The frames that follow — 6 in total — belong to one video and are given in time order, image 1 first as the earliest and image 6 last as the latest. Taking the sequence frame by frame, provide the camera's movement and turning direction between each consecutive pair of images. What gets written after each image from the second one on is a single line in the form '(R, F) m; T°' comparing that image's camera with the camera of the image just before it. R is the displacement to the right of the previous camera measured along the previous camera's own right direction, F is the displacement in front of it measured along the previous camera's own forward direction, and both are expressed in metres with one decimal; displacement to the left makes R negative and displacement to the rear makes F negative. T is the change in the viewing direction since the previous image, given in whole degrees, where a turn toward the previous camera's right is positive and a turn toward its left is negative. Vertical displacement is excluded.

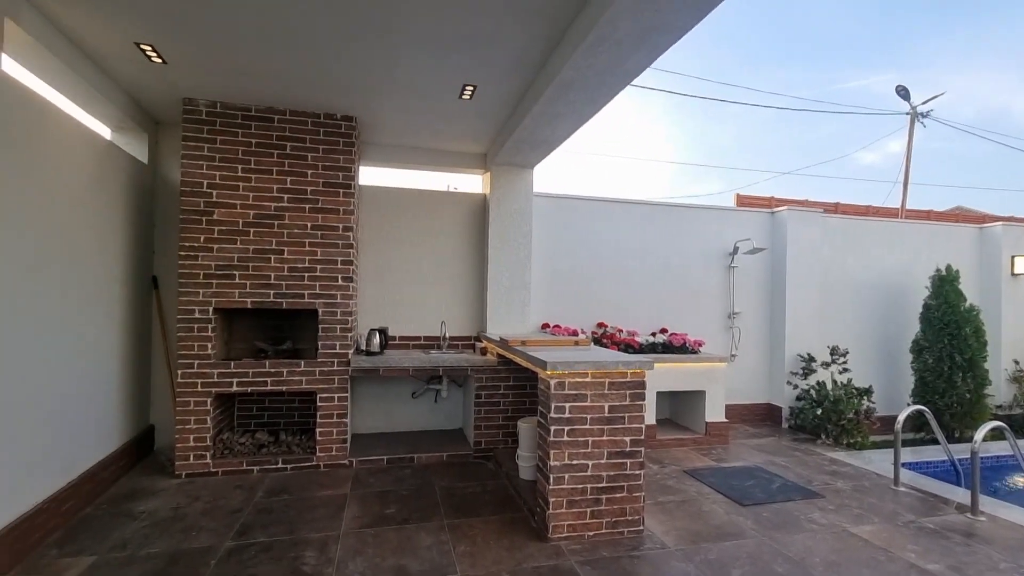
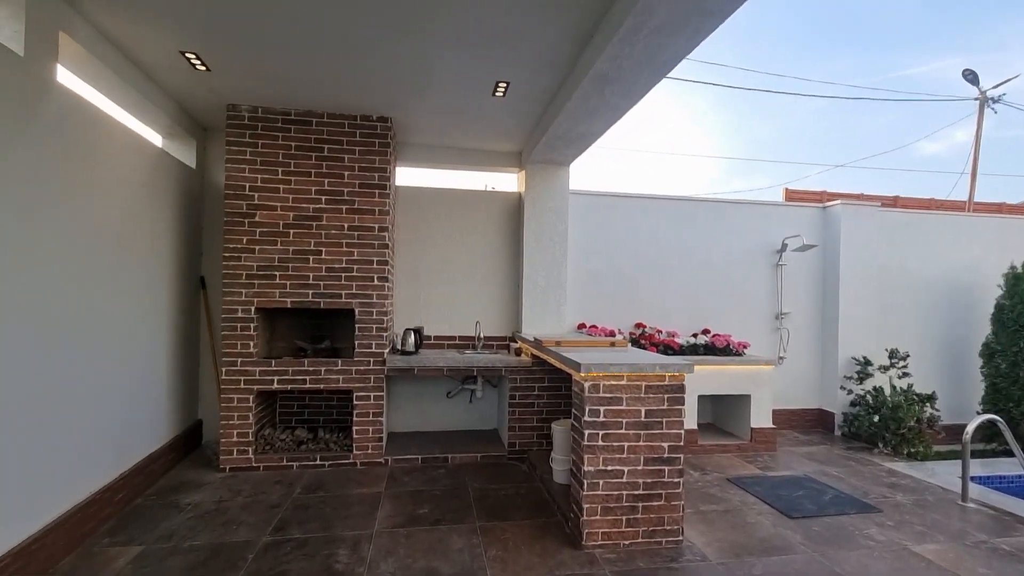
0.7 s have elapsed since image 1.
(0.0, +0.1) m; -5°
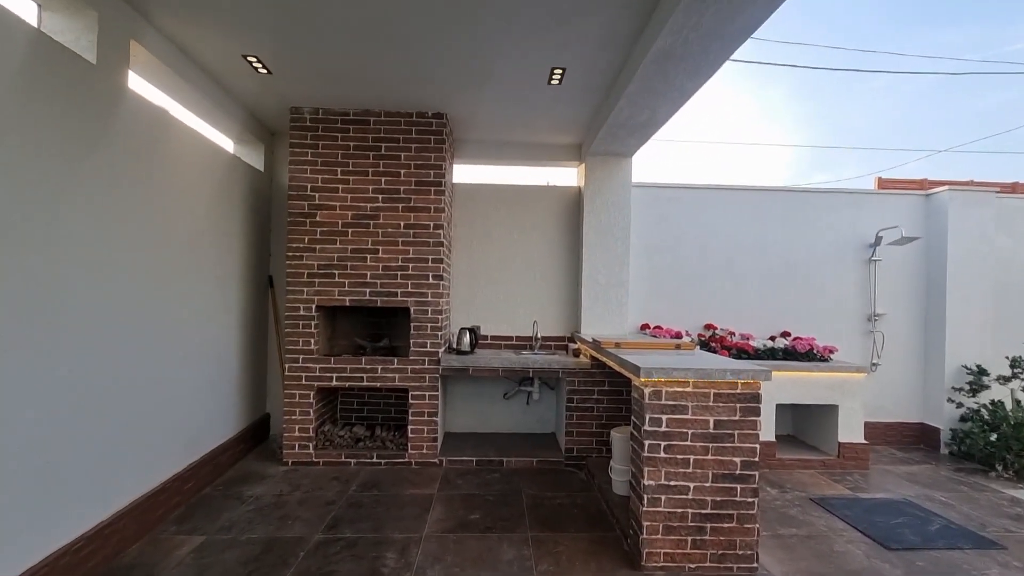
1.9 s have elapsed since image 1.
(+0.1, +0.2) m; -7°
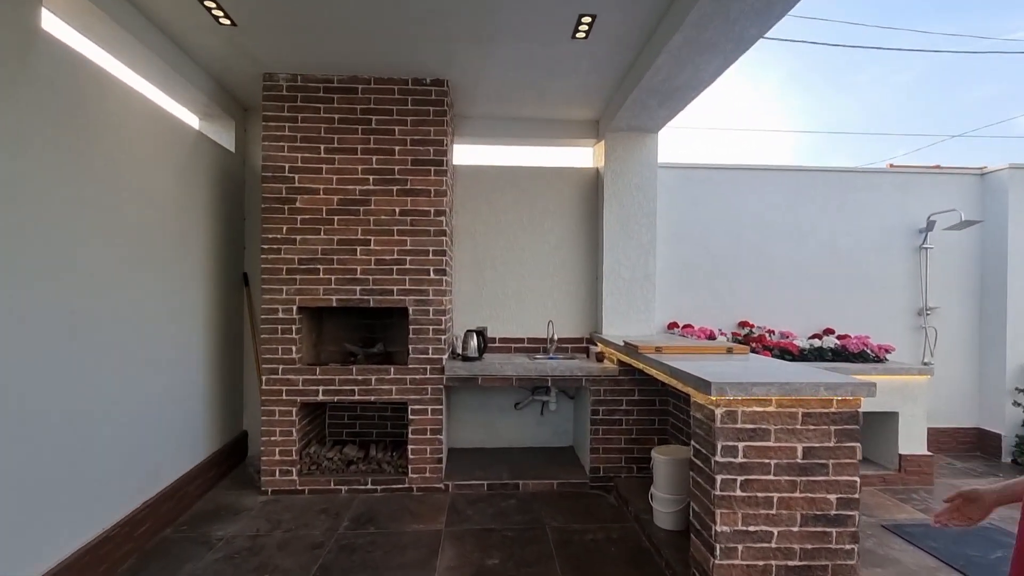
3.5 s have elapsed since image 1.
(-0.2, +0.6) m; +1°
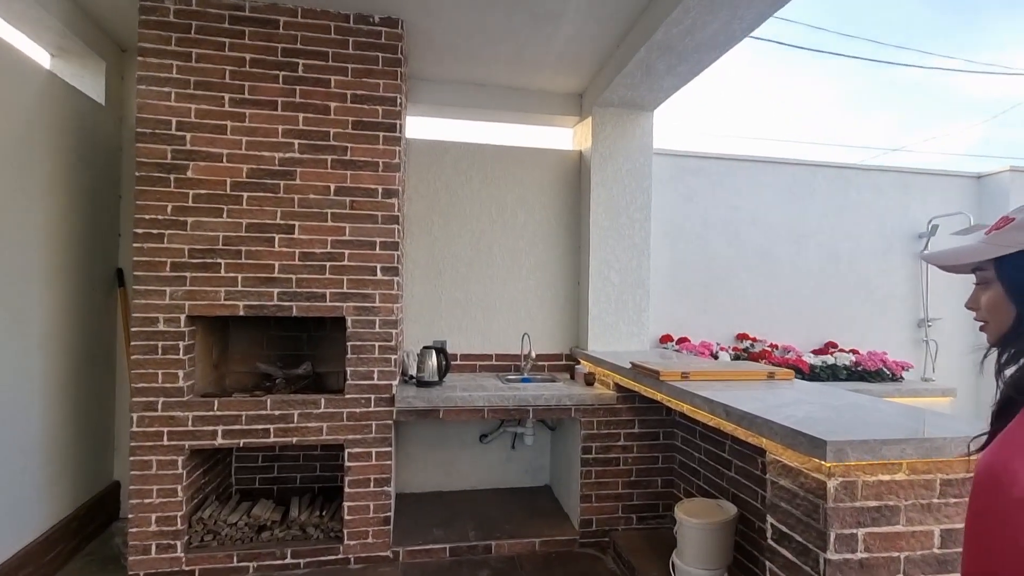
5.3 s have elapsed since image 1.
(-0.2, +0.8) m; +7°
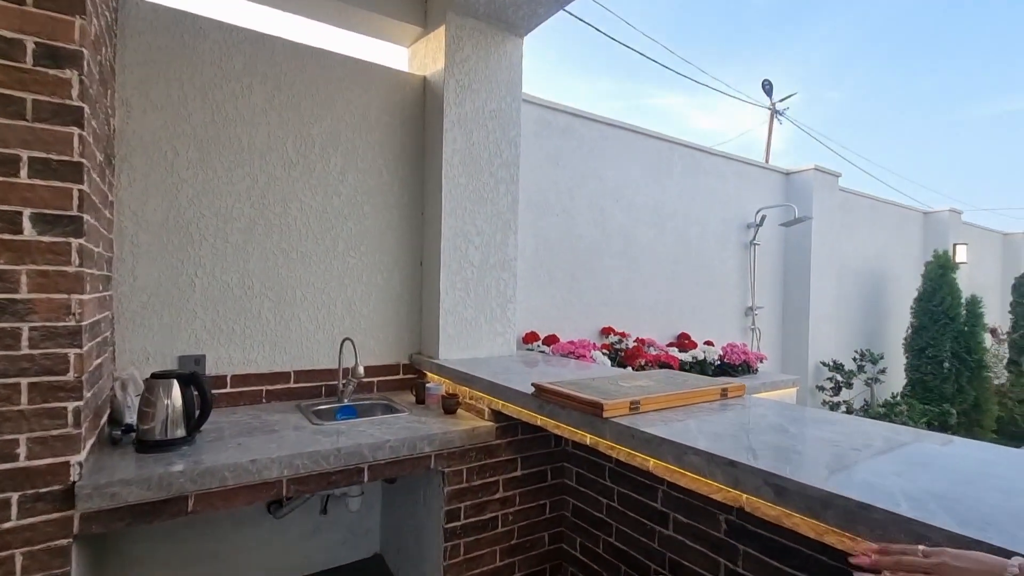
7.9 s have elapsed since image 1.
(-0.1, +1.0) m; +23°
